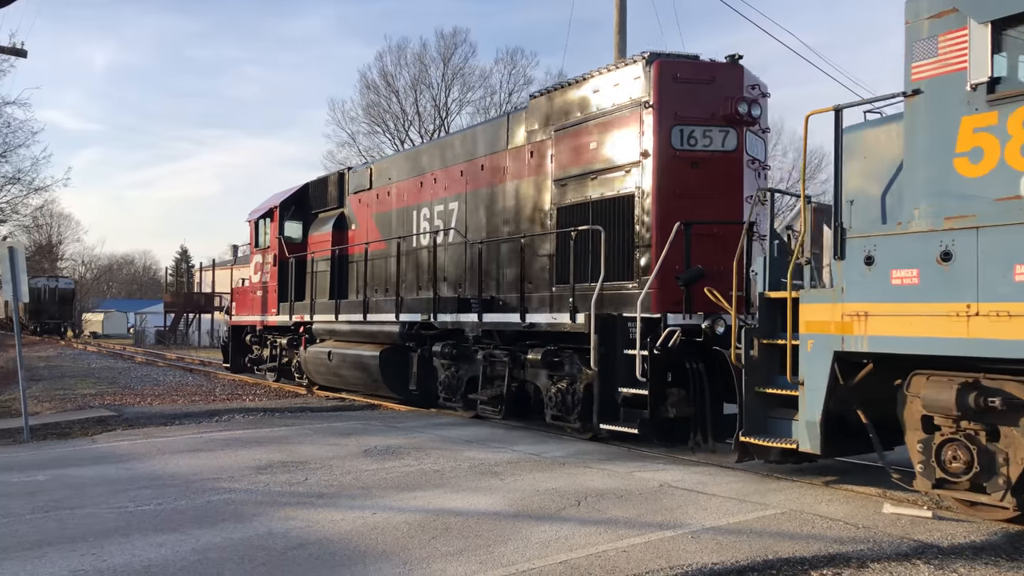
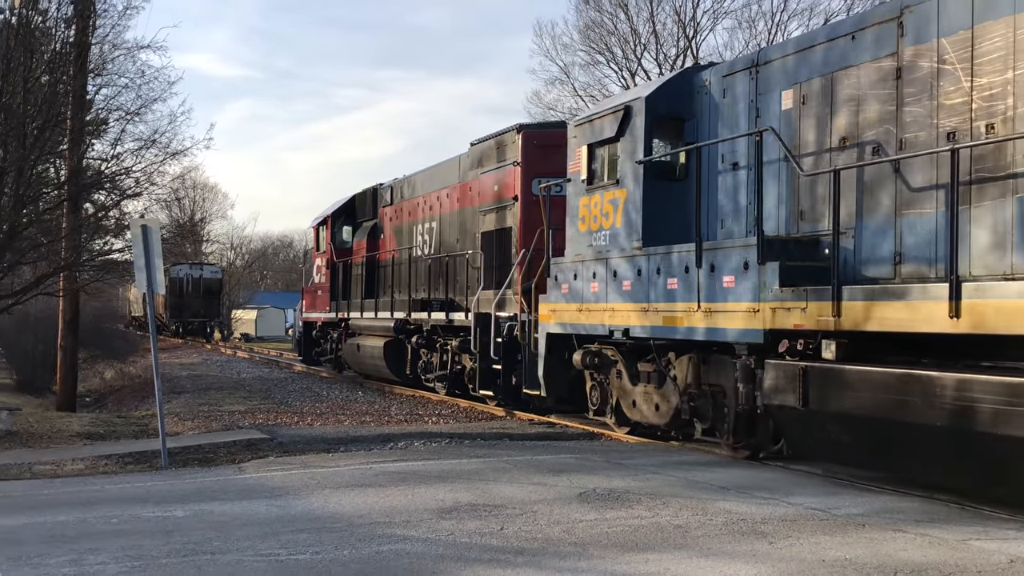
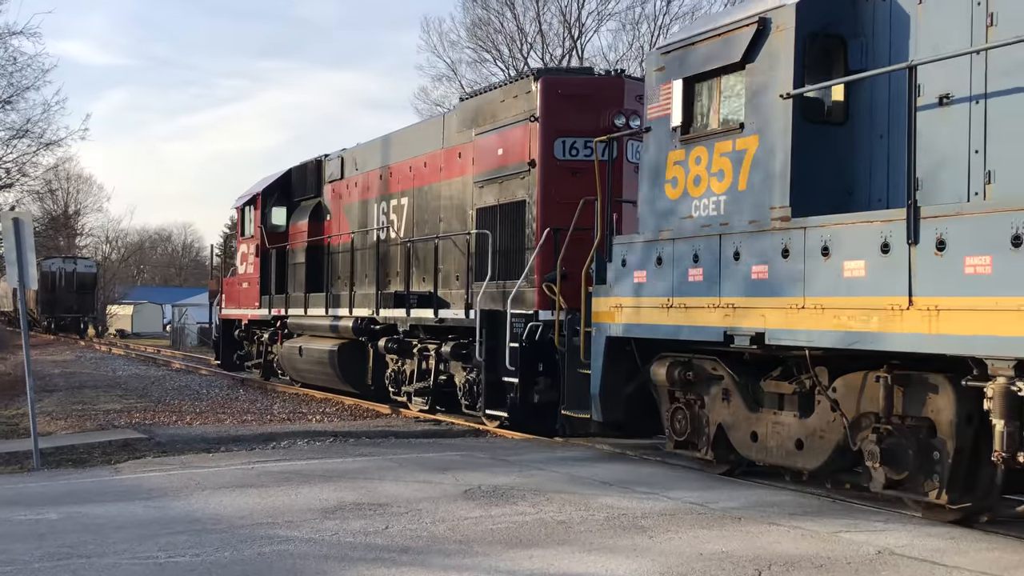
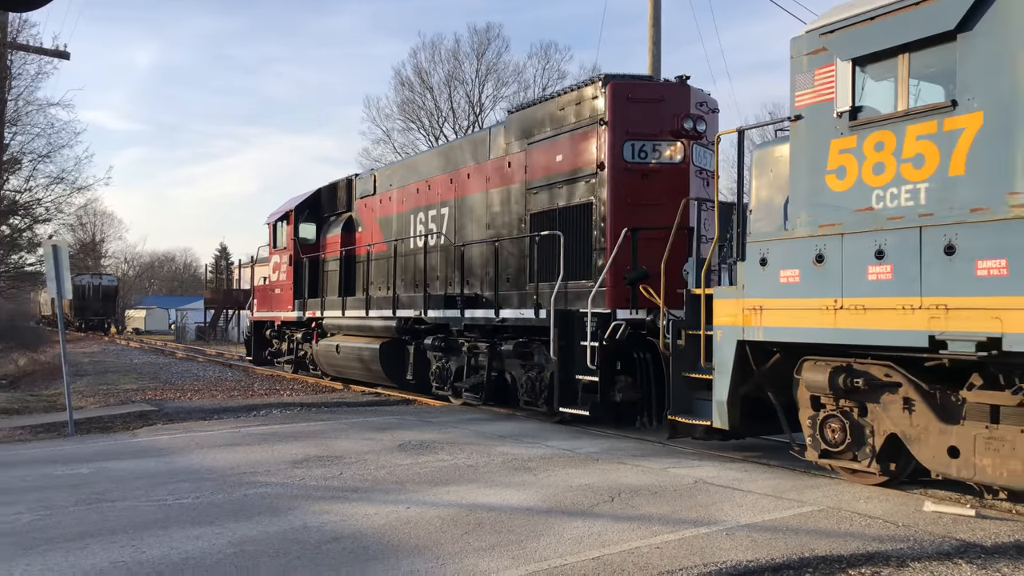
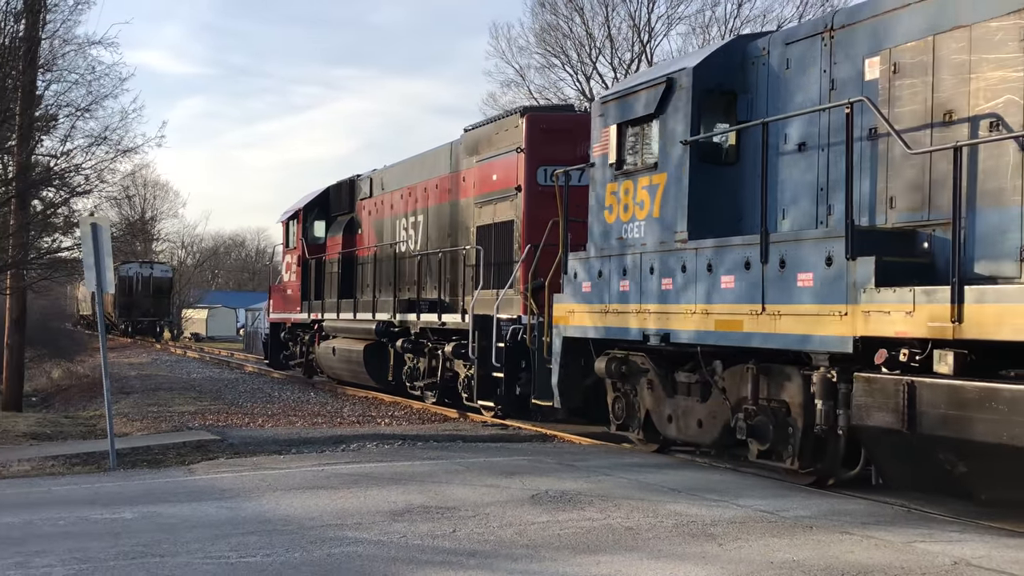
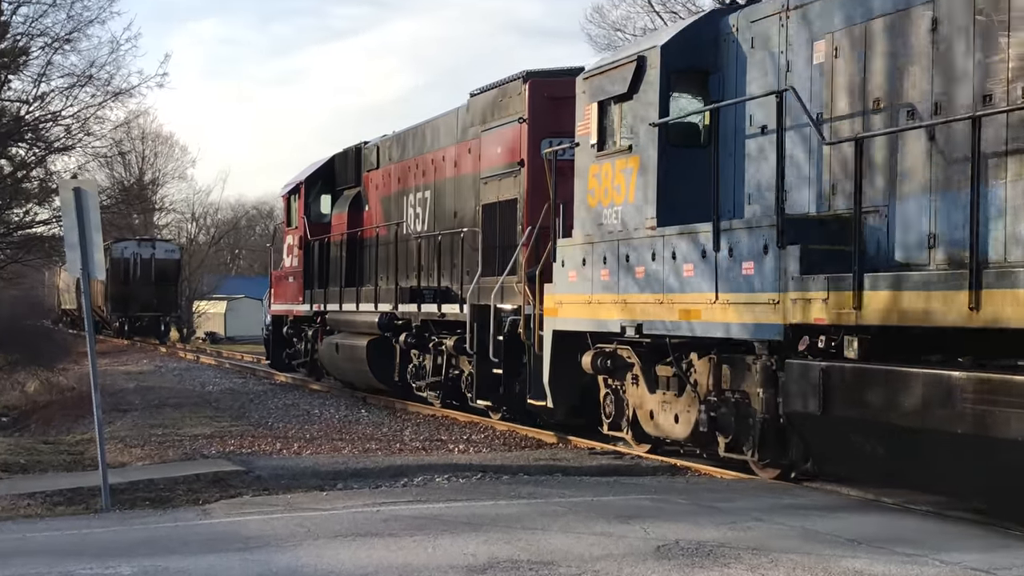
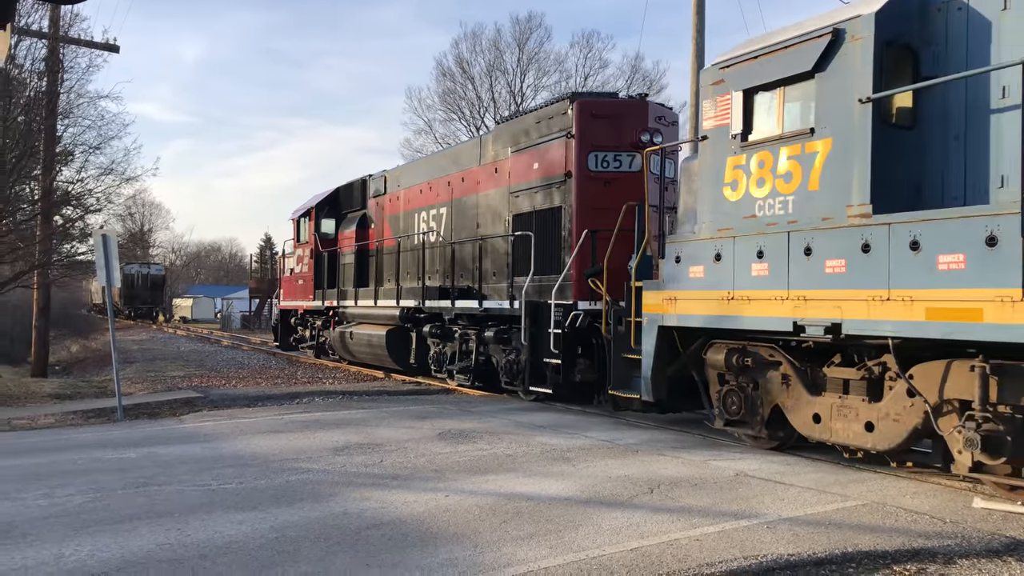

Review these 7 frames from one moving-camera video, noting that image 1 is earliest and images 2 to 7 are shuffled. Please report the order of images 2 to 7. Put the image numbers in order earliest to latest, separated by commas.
4, 7, 3, 5, 2, 6
